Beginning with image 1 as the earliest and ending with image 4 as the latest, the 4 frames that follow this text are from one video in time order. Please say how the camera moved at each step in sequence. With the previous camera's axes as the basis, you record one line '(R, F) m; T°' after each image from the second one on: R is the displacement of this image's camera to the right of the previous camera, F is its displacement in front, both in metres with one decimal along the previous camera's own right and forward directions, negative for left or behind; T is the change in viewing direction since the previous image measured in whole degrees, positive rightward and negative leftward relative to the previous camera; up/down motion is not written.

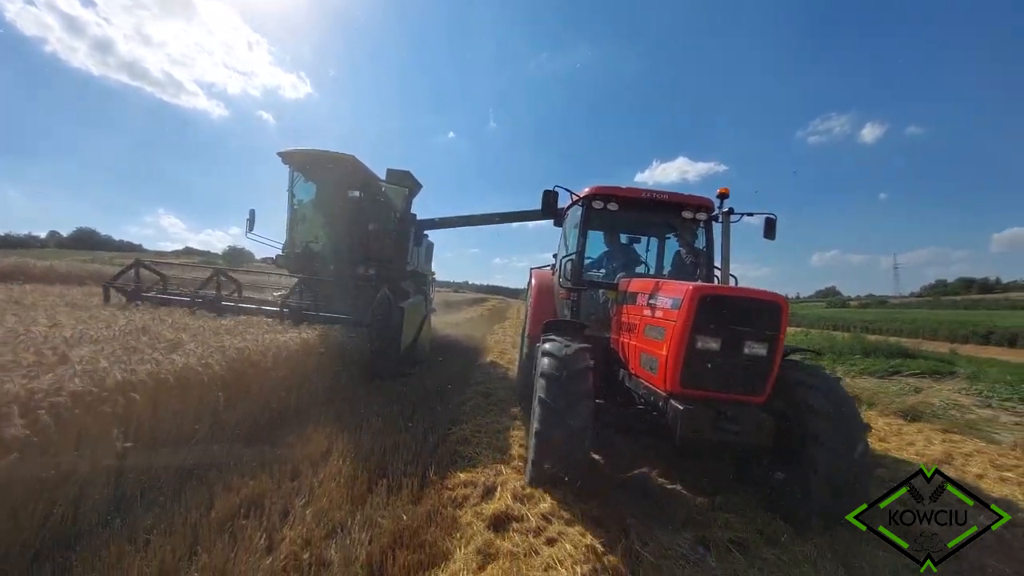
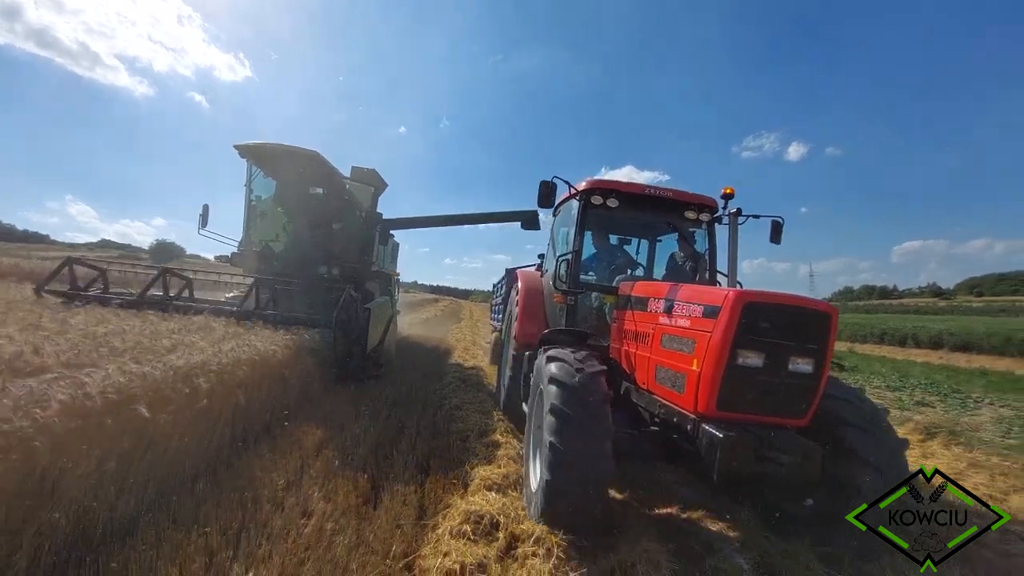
(-0.6, -0.1) m; +7°
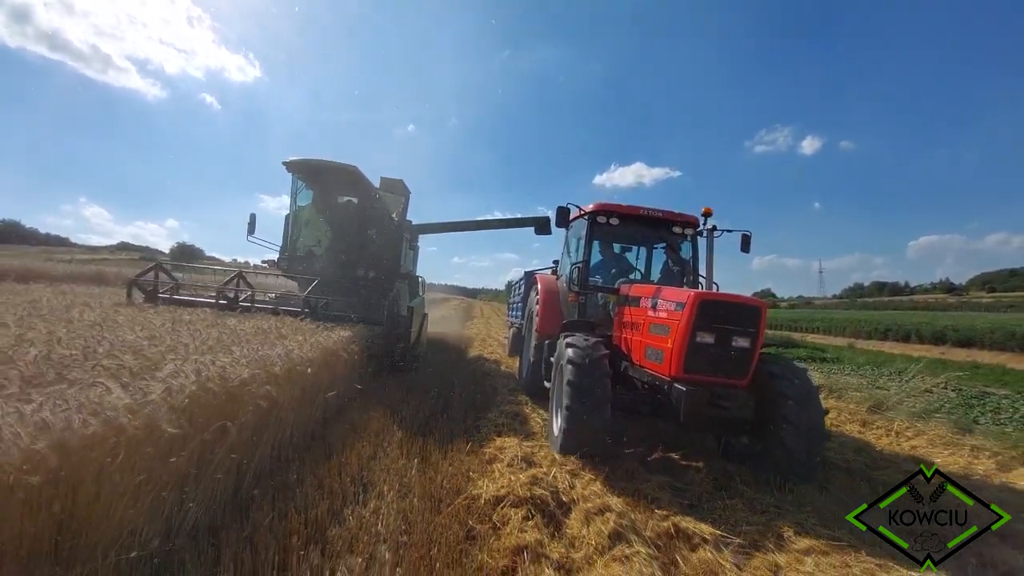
(-0.2, -1.3) m; -1°
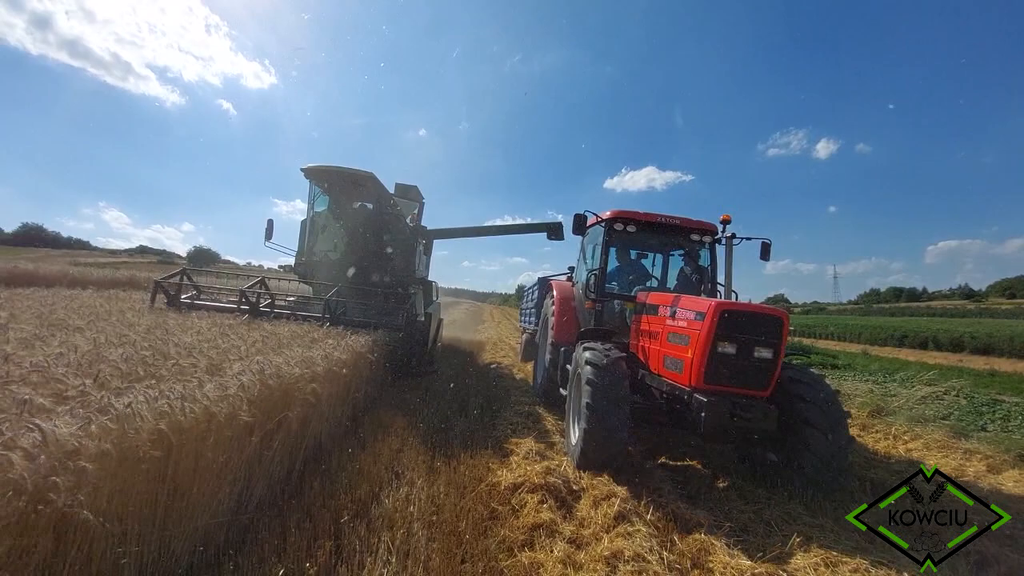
(-0.1, 0.0) m; -1°
